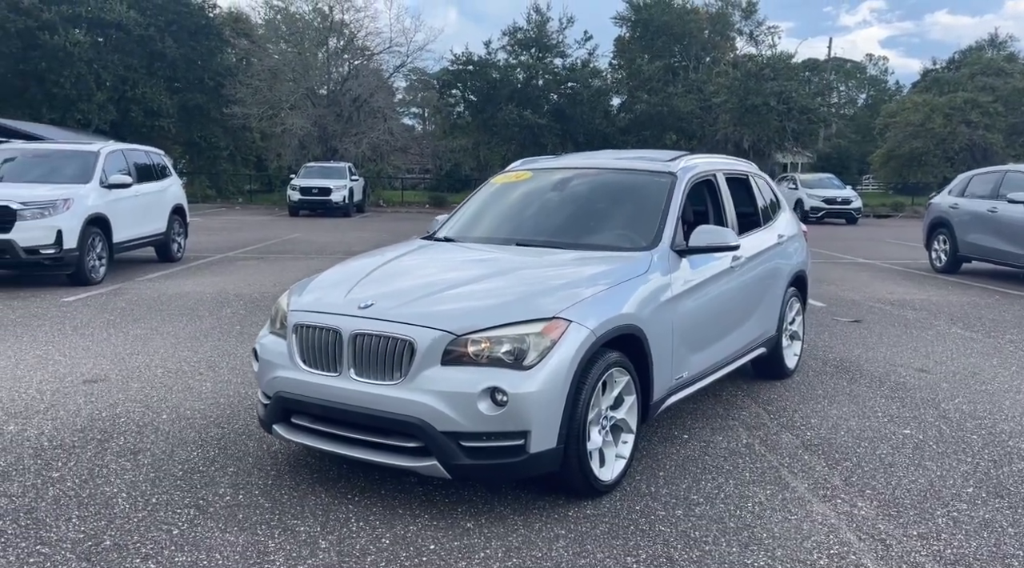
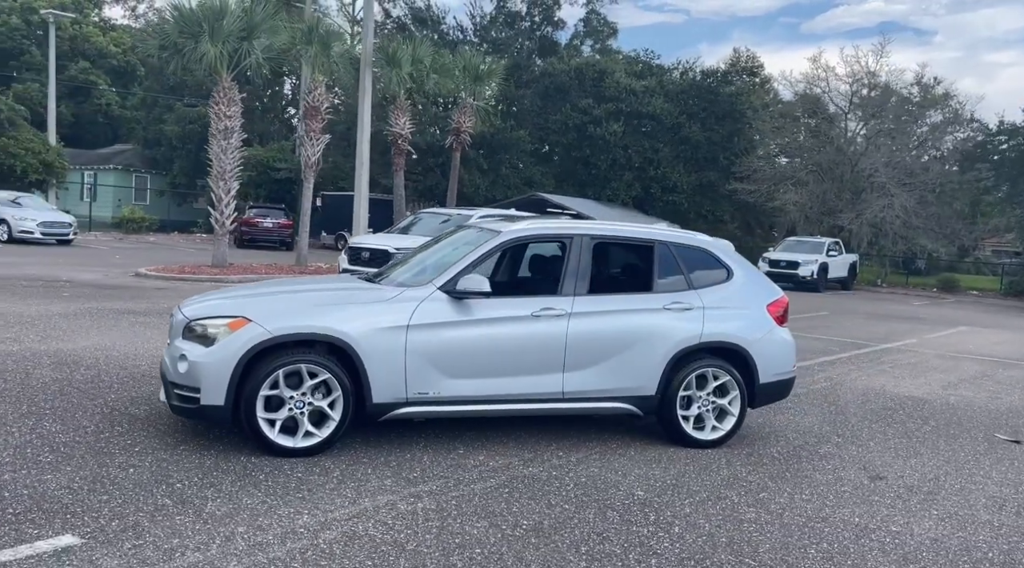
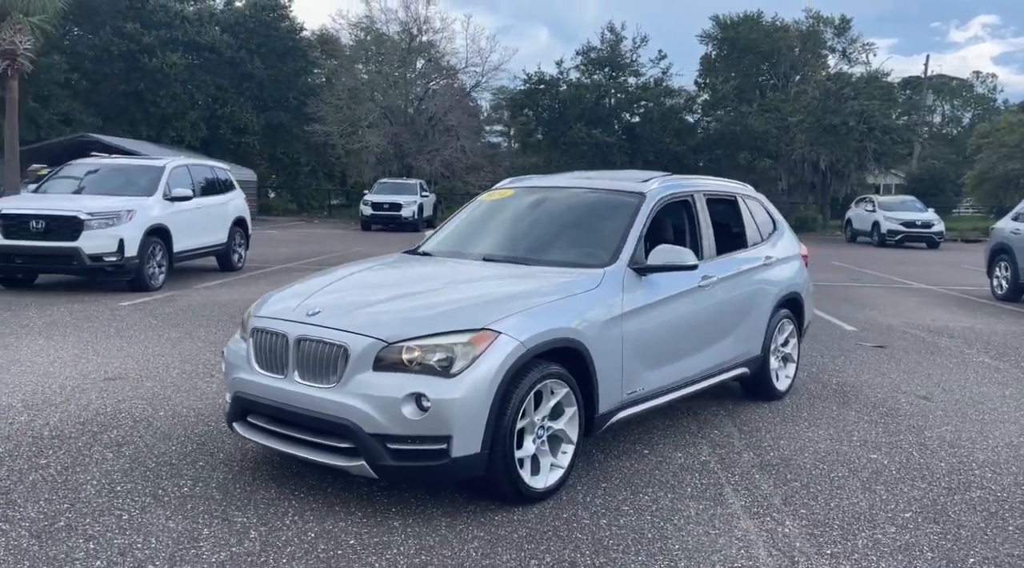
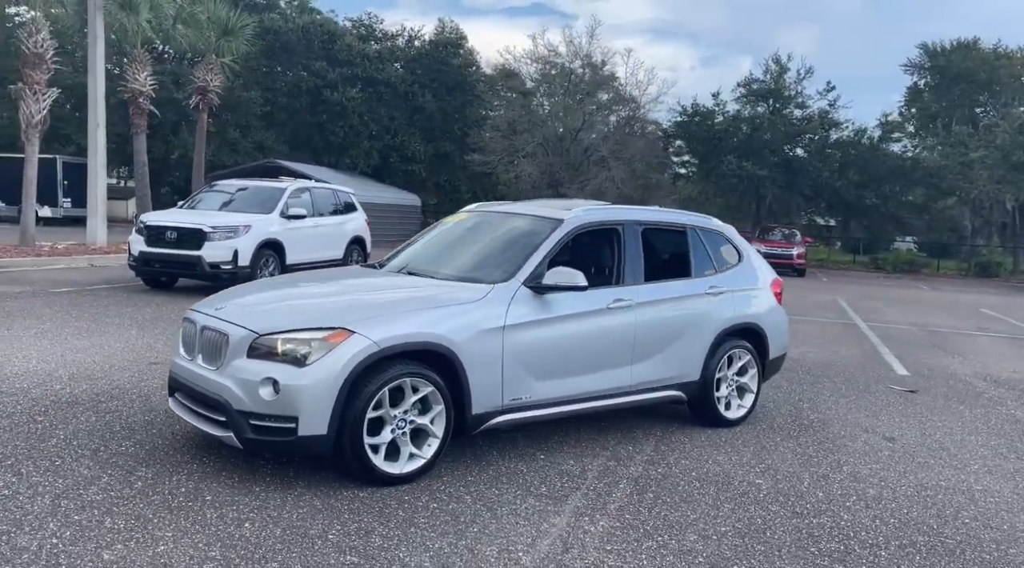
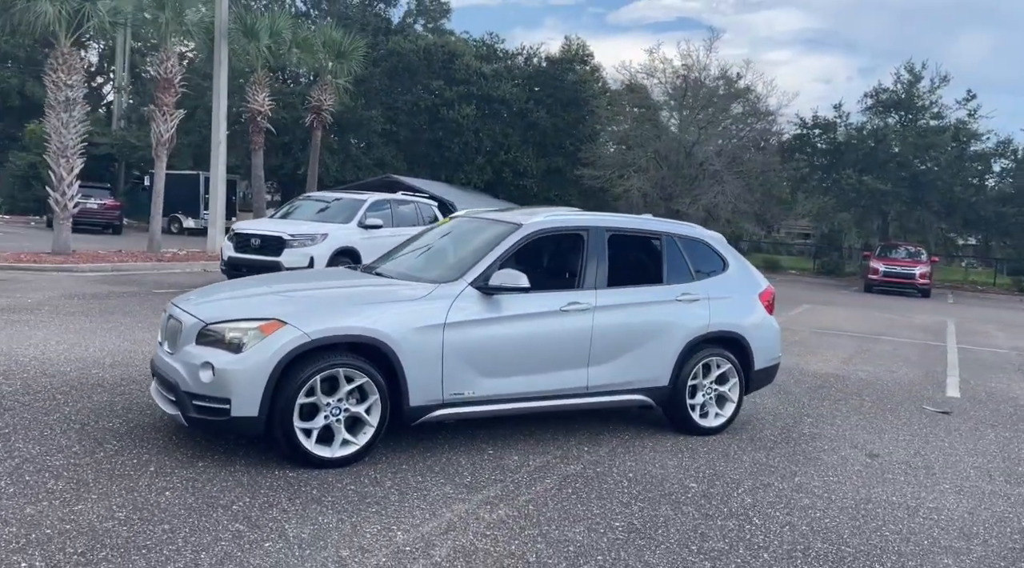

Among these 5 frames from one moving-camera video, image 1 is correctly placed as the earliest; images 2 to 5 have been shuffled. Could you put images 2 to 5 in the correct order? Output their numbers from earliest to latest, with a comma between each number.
3, 4, 5, 2
